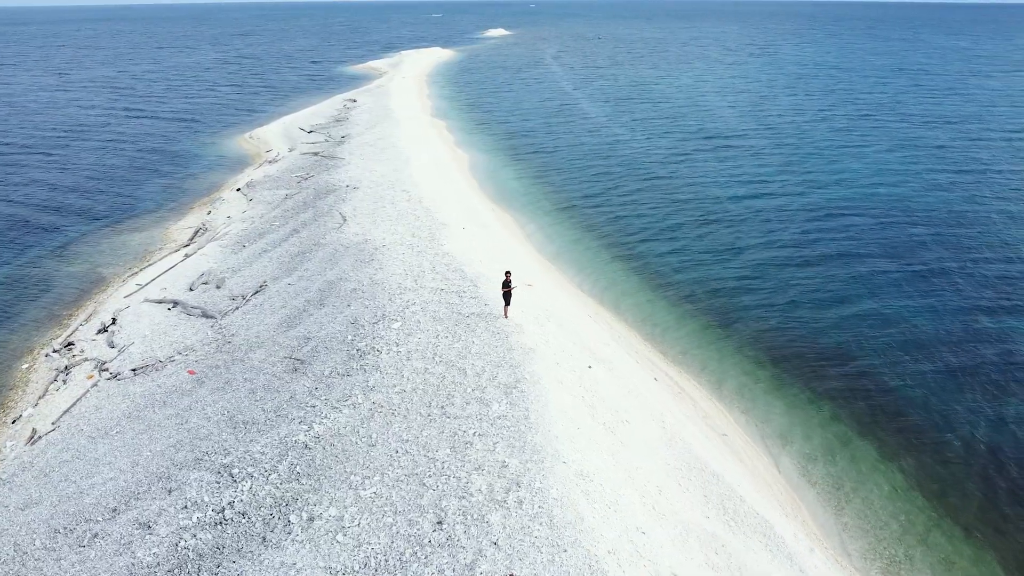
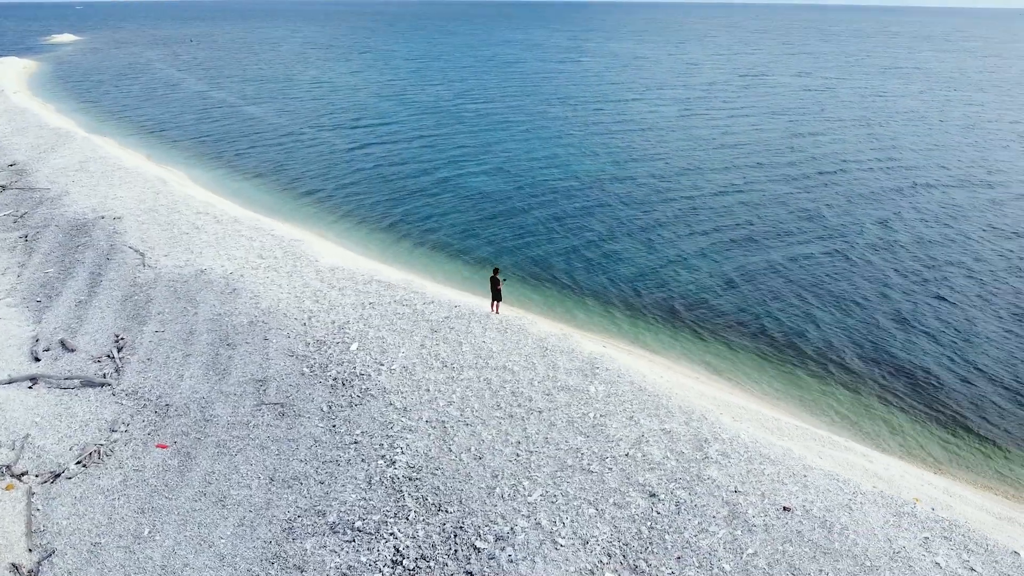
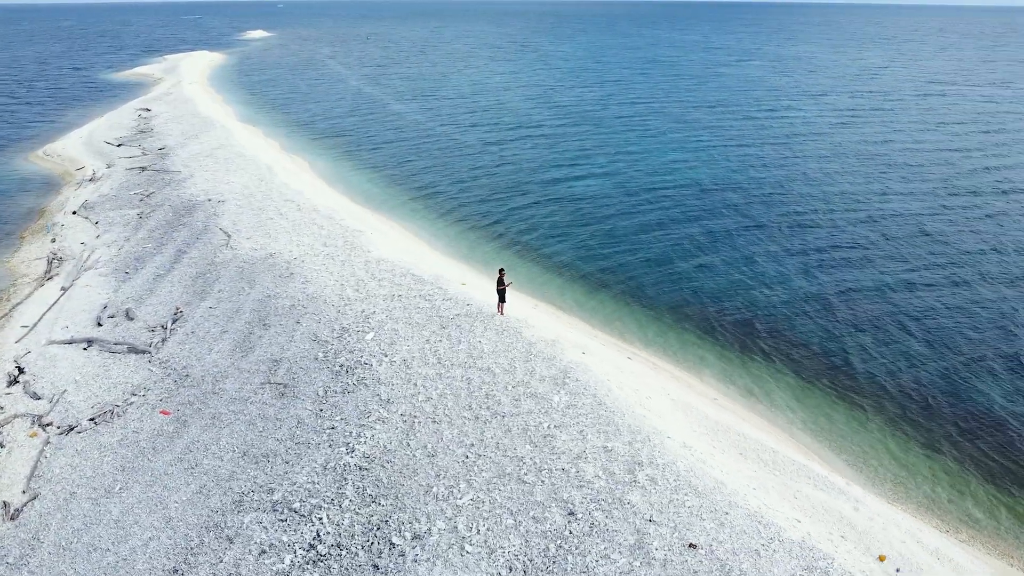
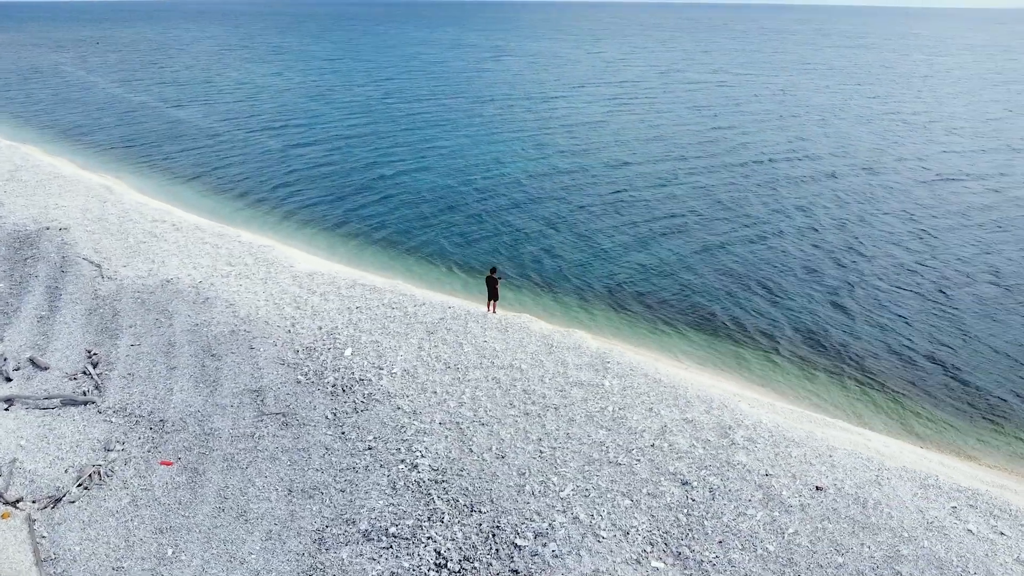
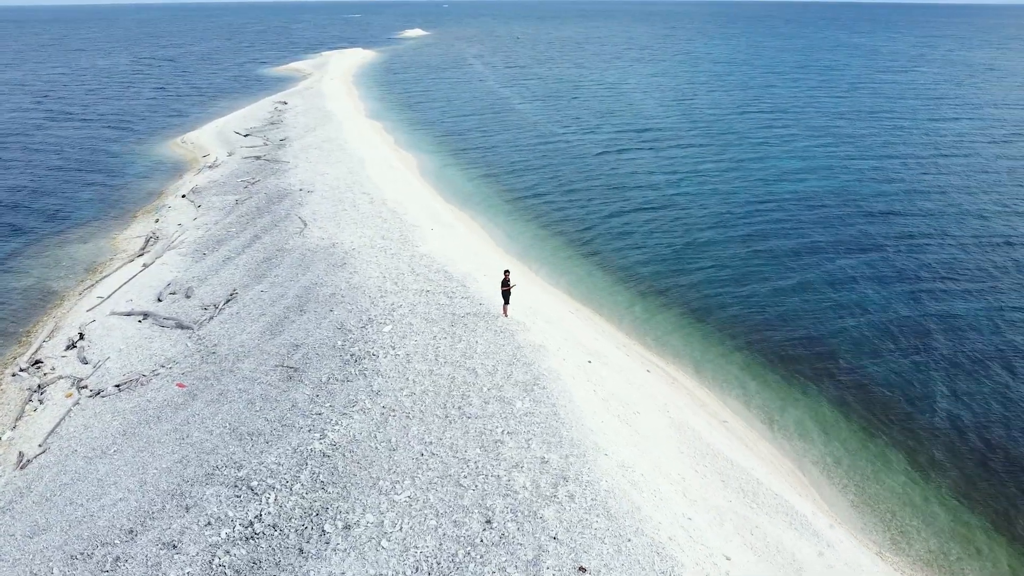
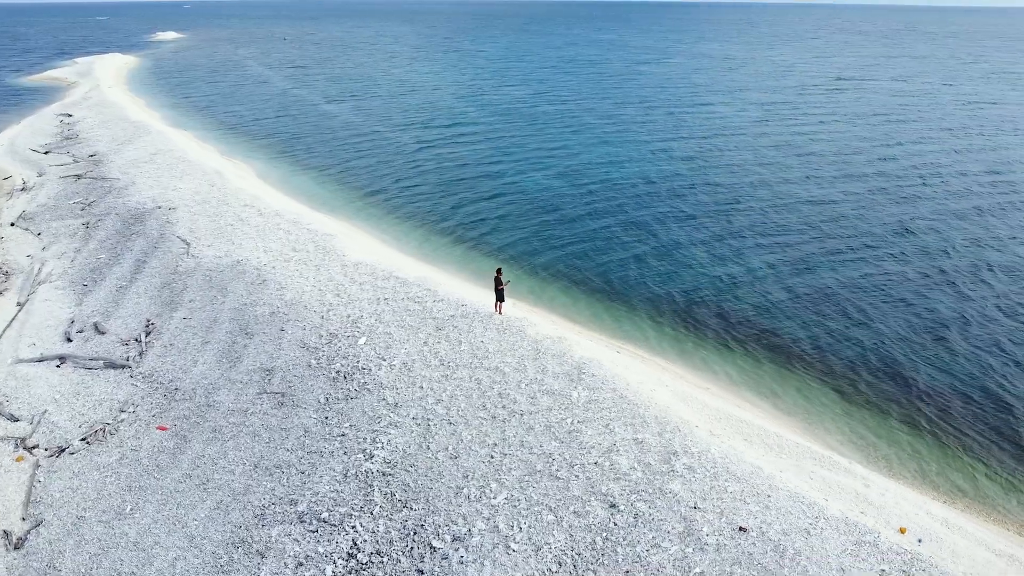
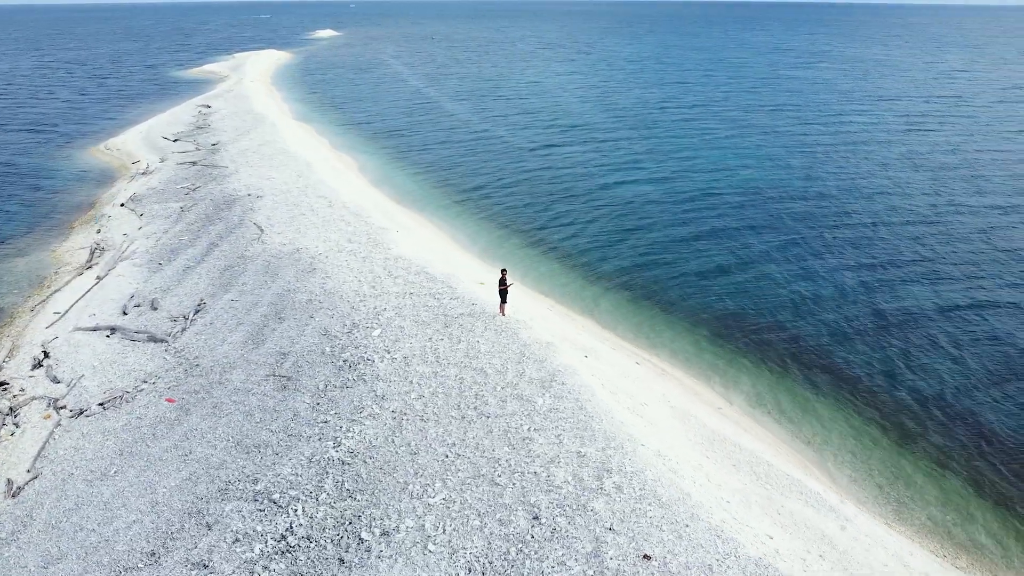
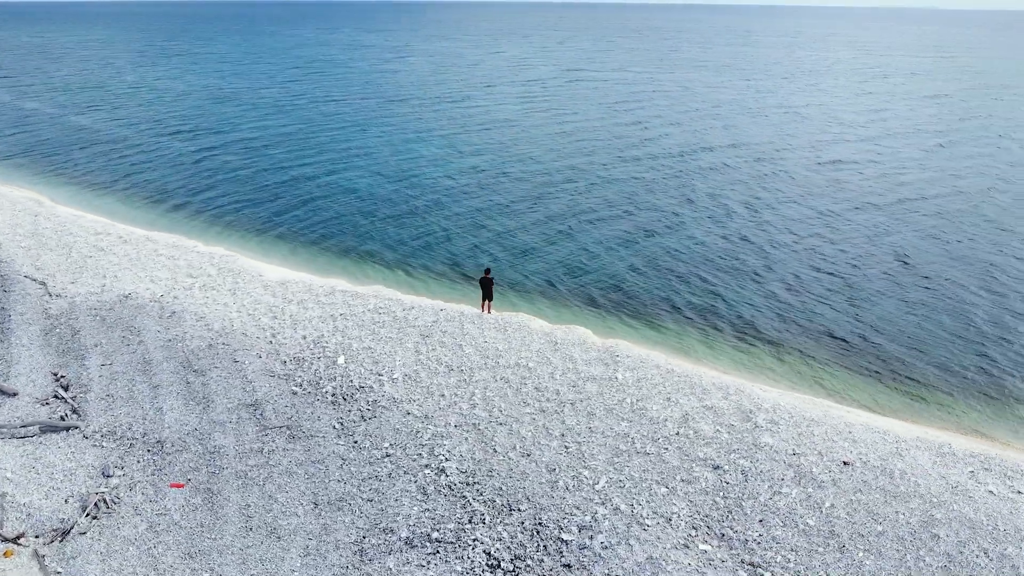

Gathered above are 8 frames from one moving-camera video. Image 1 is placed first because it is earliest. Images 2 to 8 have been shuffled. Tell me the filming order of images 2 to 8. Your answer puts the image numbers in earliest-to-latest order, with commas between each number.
5, 7, 3, 6, 2, 4, 8
